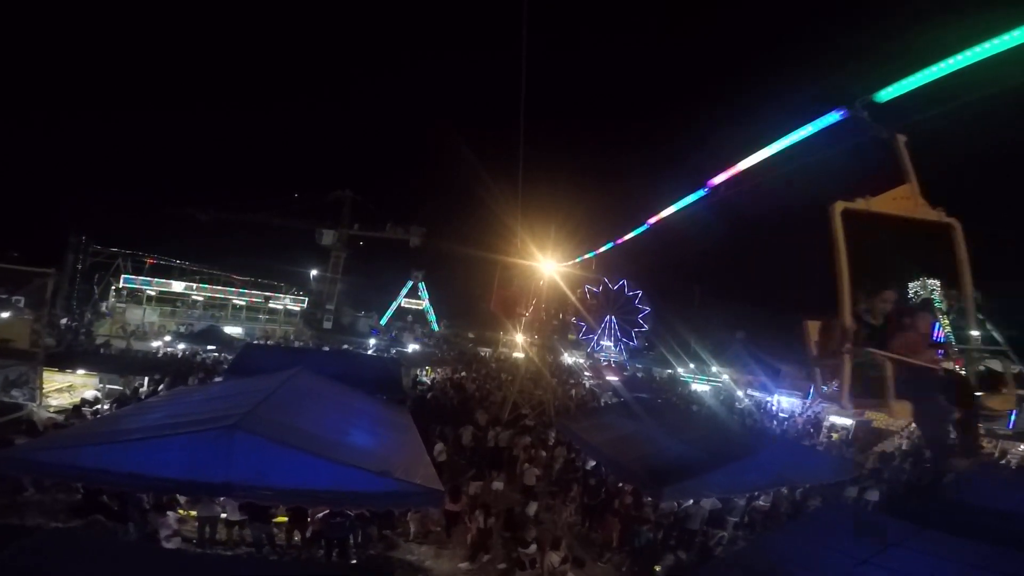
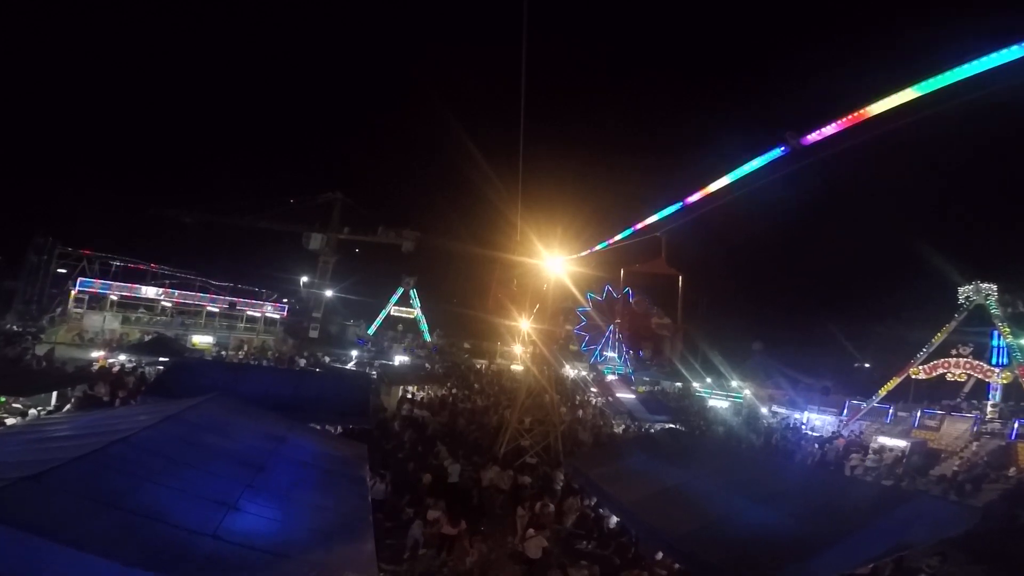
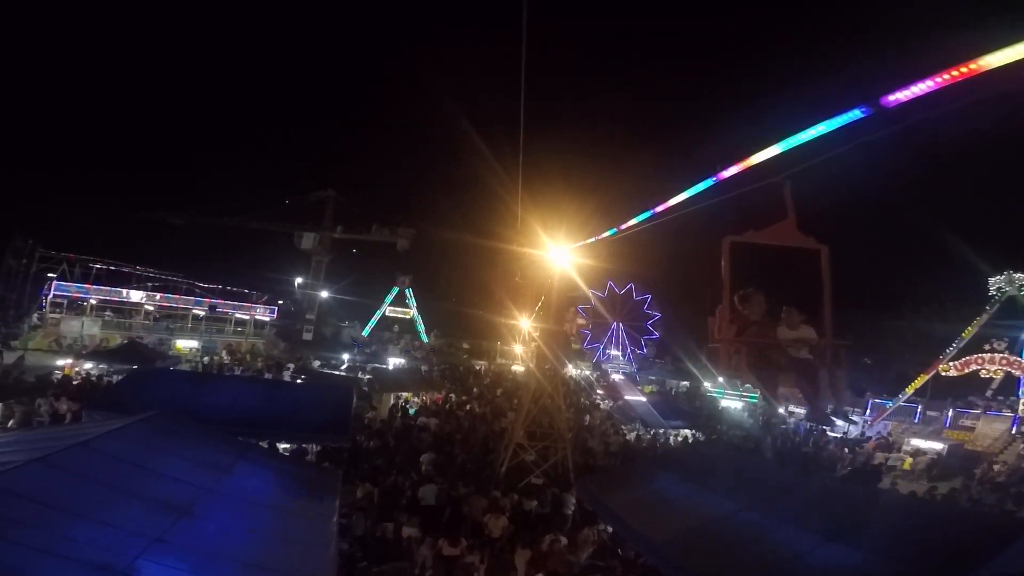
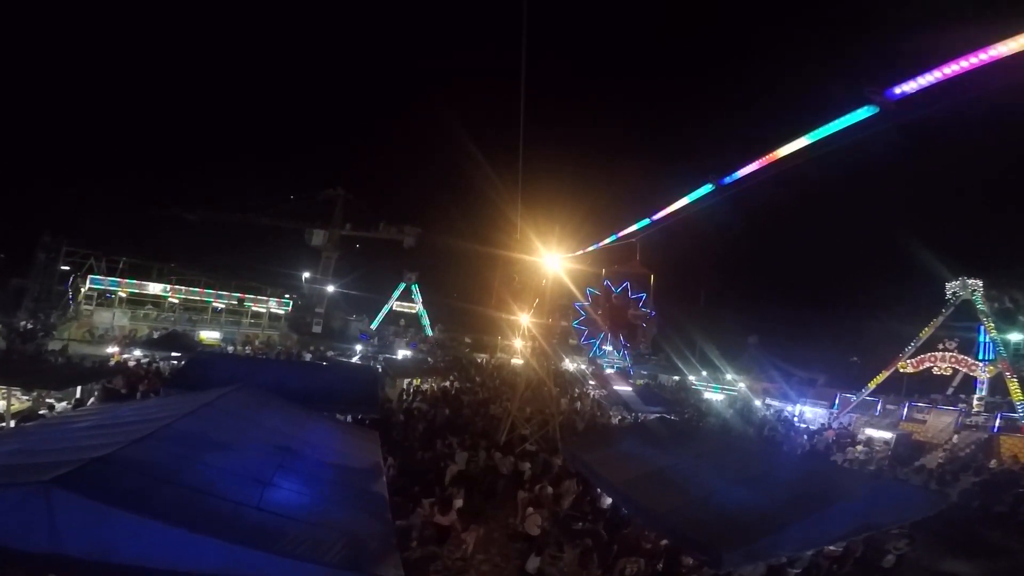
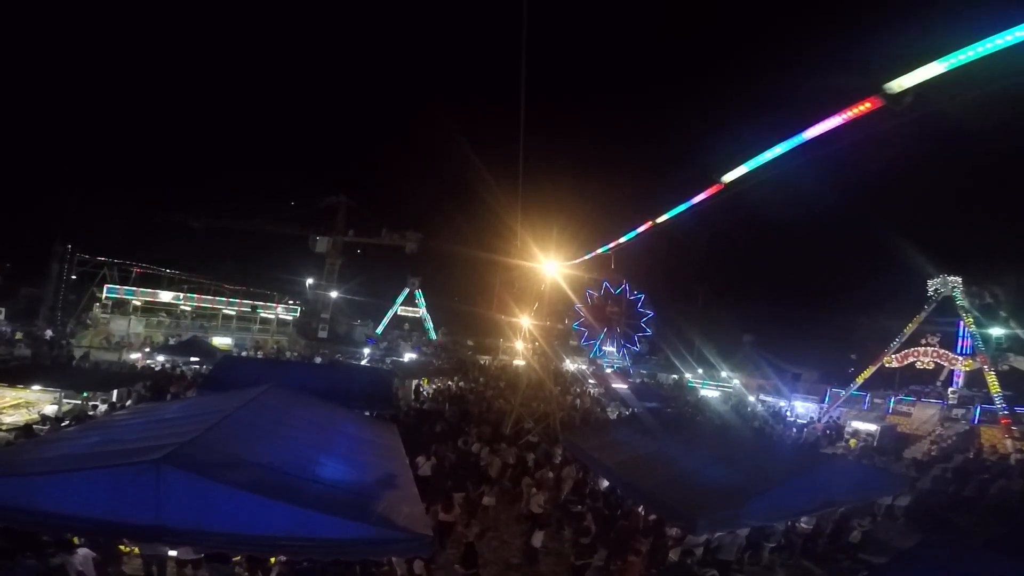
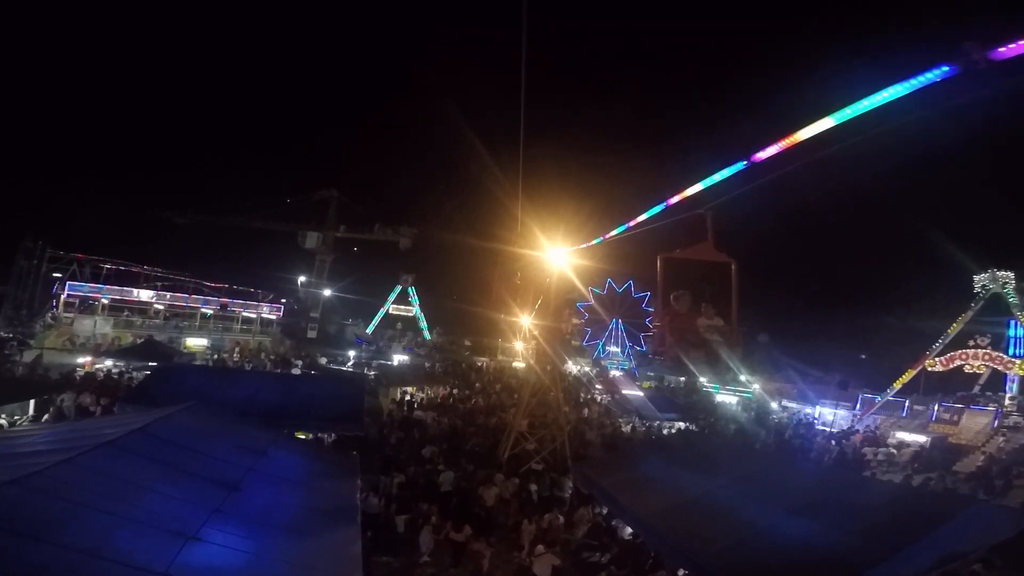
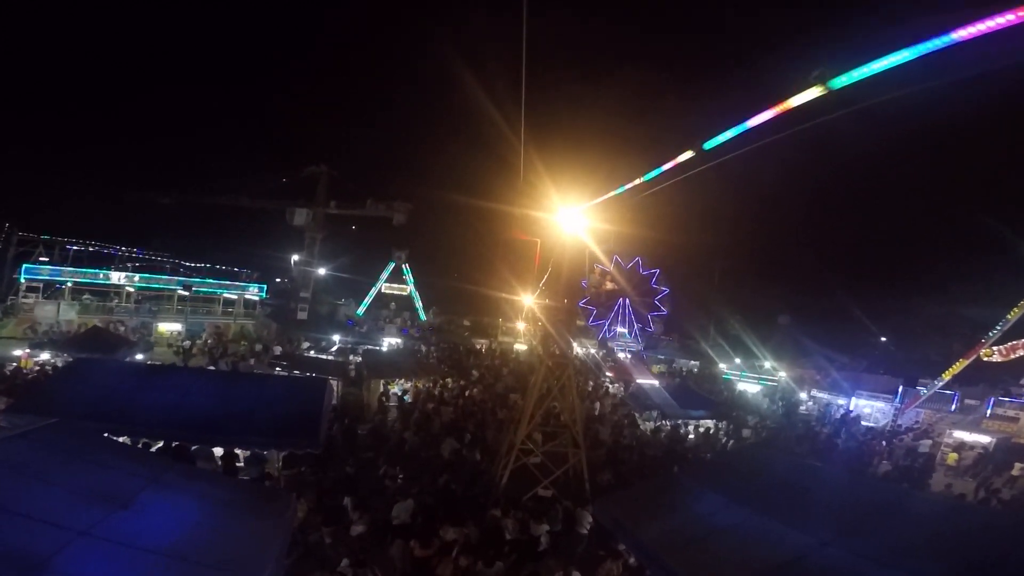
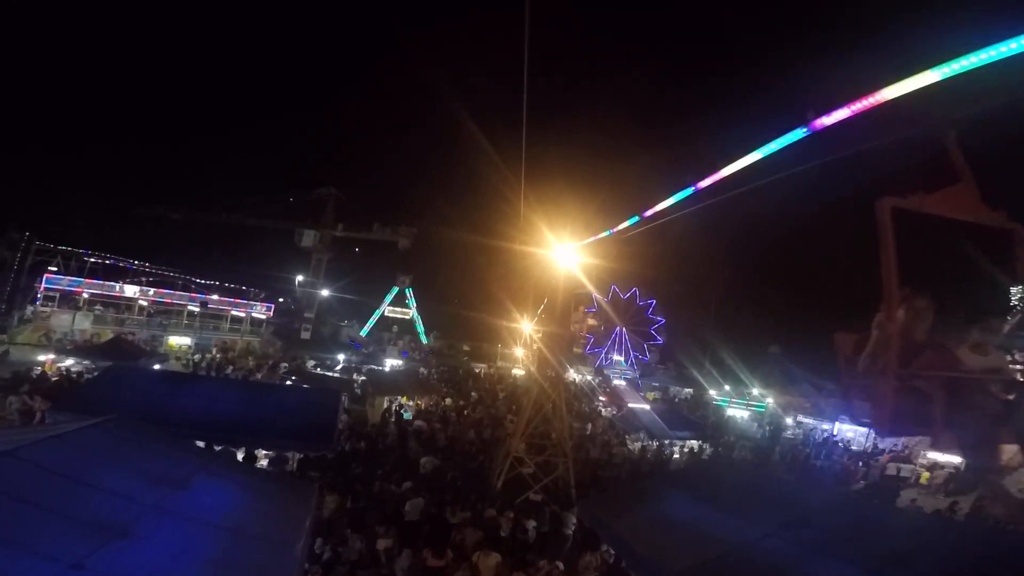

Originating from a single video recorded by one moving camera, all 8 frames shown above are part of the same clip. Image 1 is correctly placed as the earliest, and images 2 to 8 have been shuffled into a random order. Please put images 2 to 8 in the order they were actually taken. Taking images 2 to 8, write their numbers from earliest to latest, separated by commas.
5, 4, 2, 6, 3, 8, 7
